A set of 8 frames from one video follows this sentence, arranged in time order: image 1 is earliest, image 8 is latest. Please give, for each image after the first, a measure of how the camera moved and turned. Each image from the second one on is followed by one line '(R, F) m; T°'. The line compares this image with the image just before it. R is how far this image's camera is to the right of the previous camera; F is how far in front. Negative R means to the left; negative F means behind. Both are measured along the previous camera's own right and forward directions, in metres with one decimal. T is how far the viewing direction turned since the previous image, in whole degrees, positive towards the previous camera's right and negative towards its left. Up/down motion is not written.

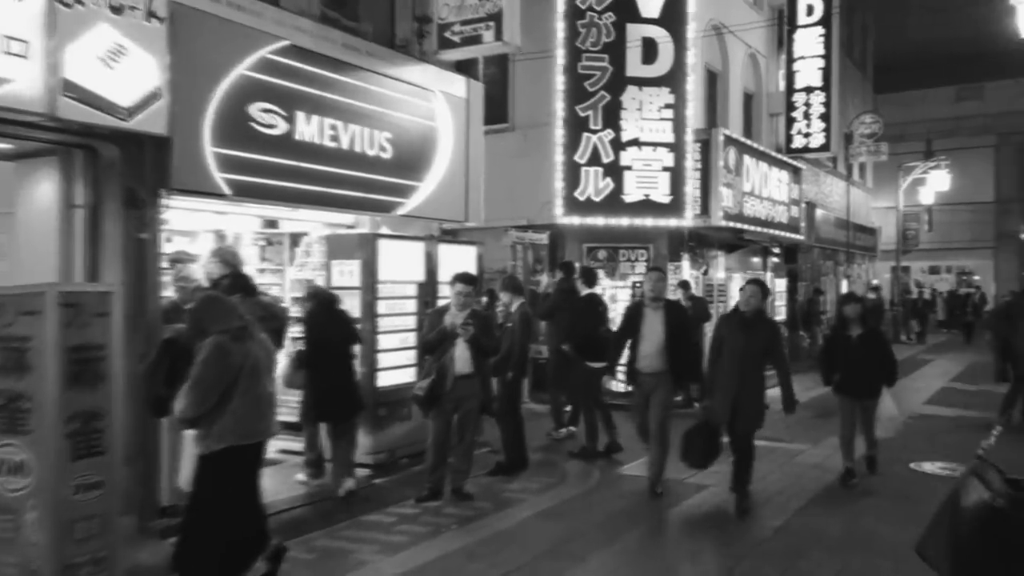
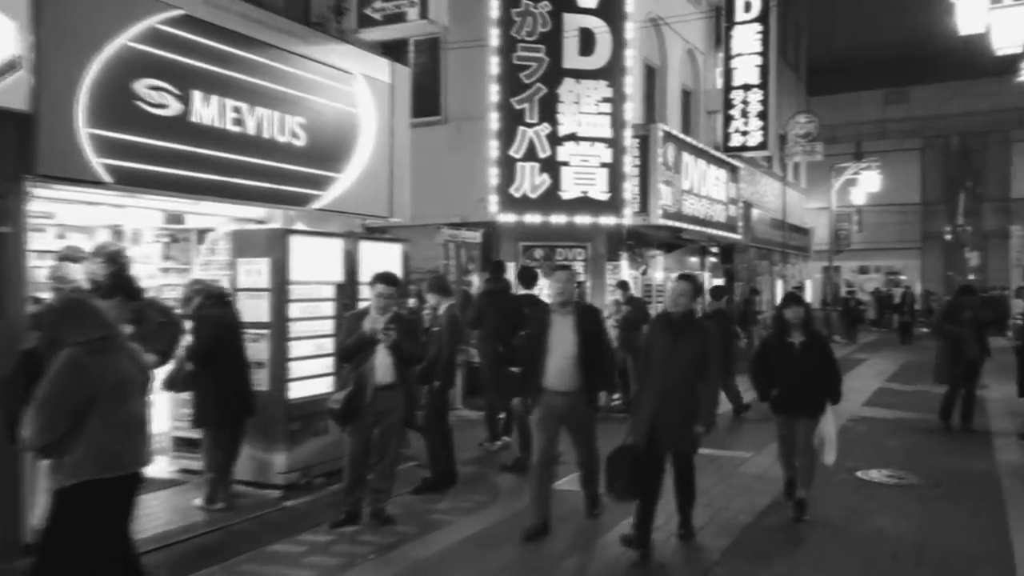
(+0.1, +0.6) m; +4°
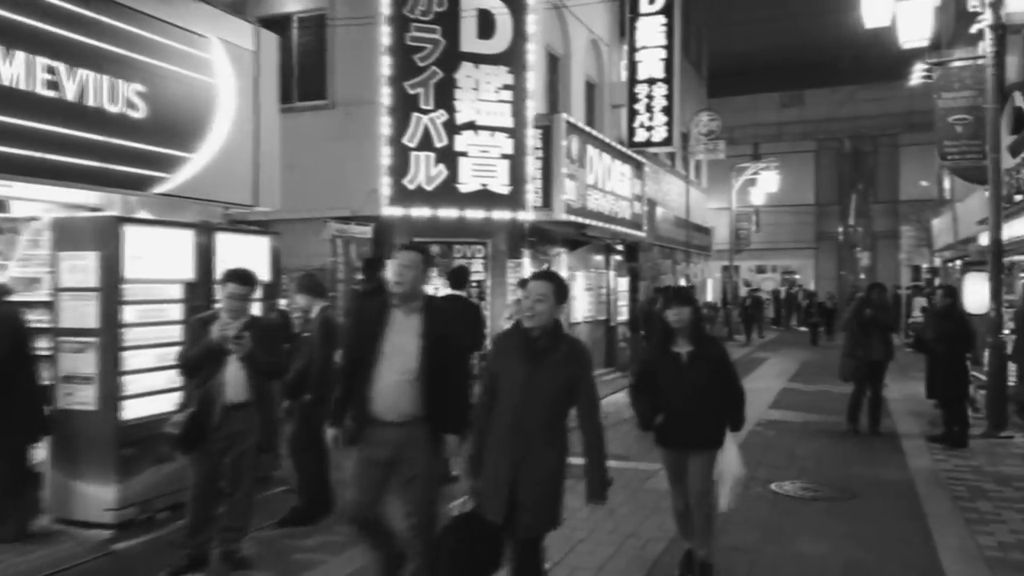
(+0.2, +0.9) m; +6°
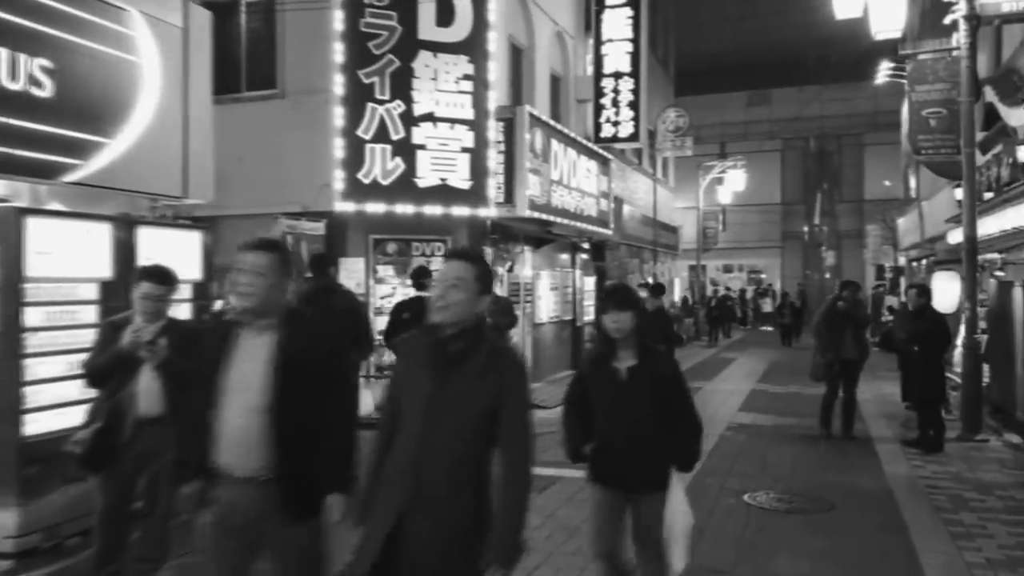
(+0.1, +0.5) m; +2°
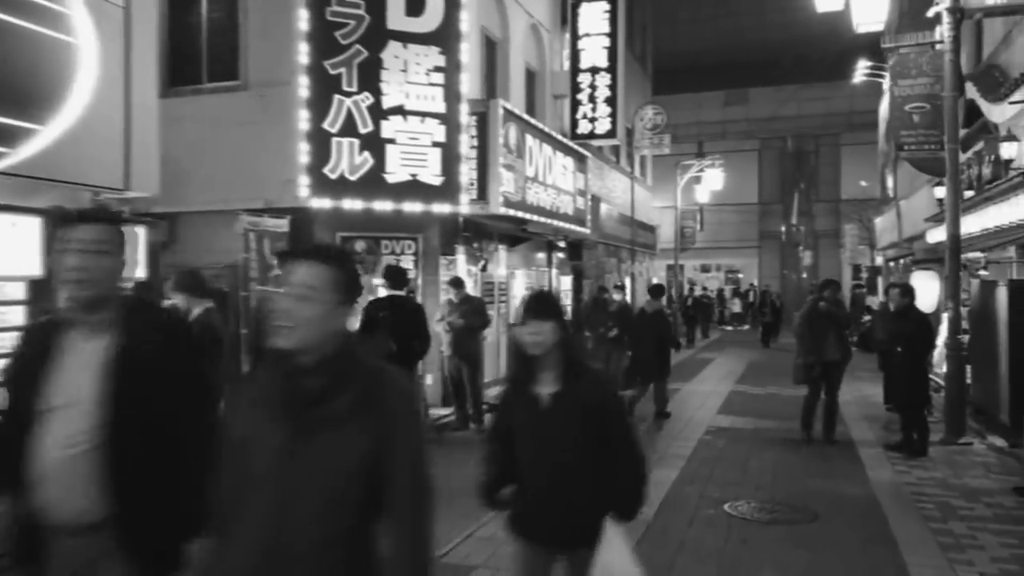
(+0.1, +0.4) m; +1°
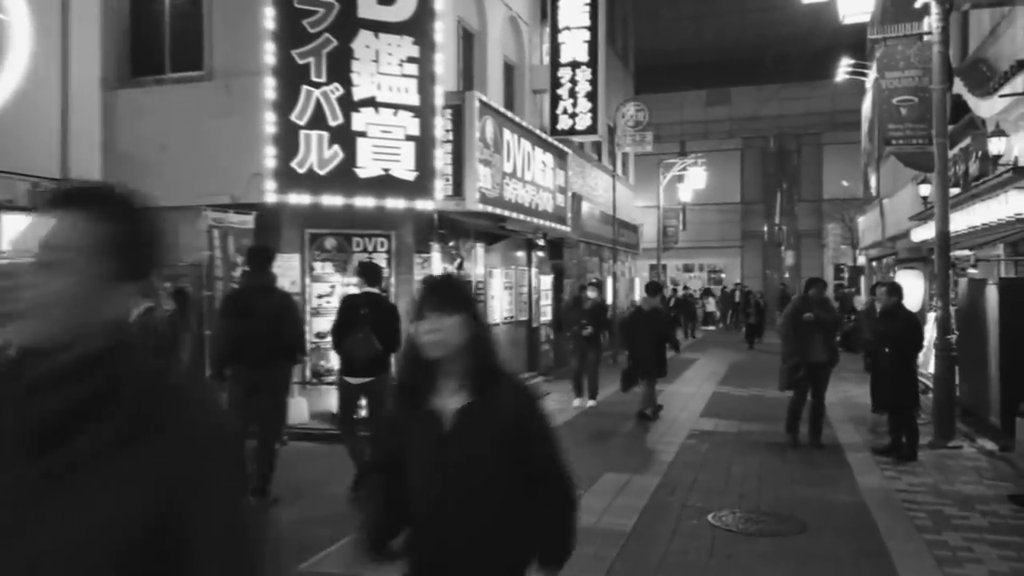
(+0.1, +0.4) m; +1°
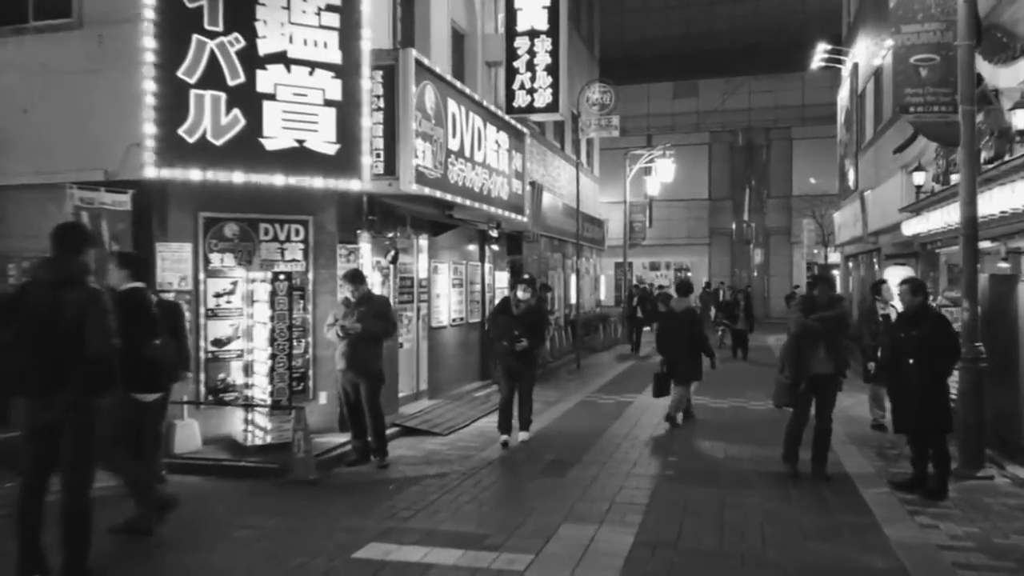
(+0.3, +1.9) m; +2°
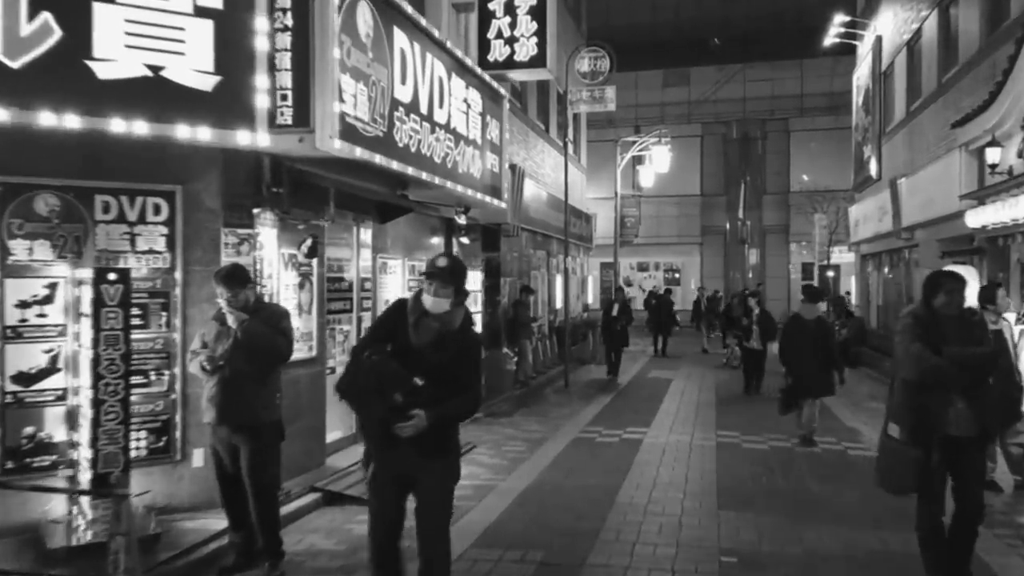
(+0.1, +3.2) m; +1°
